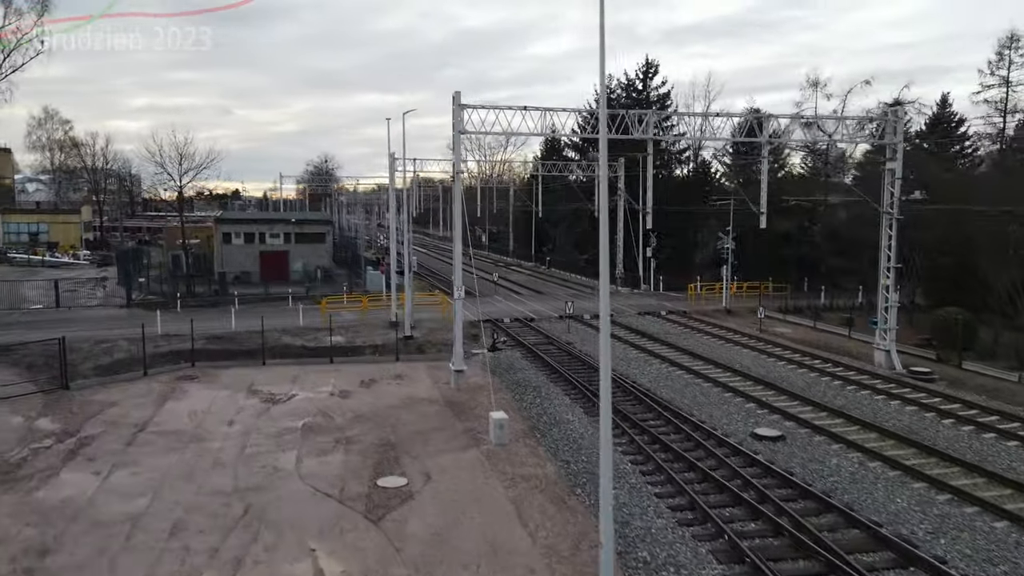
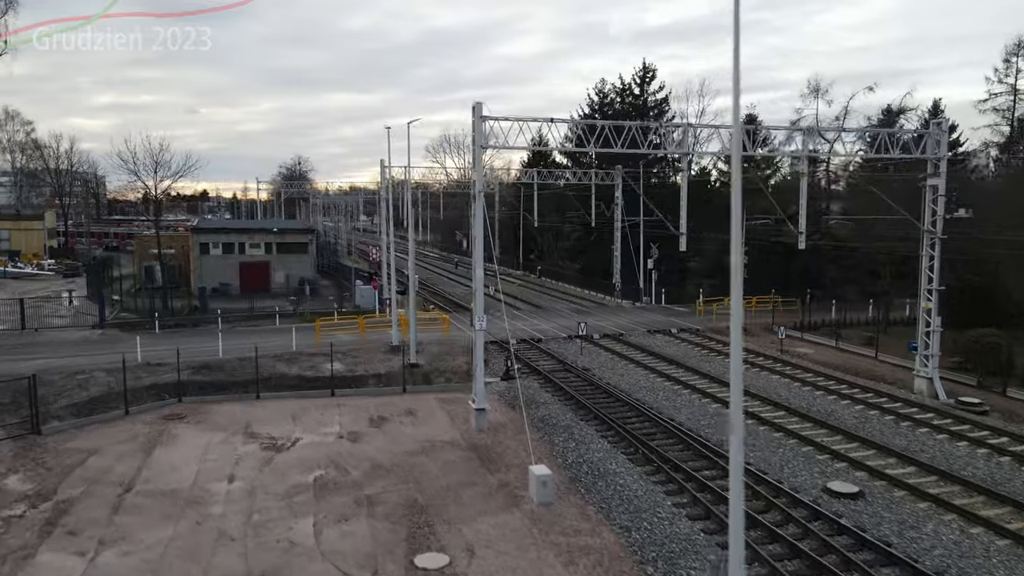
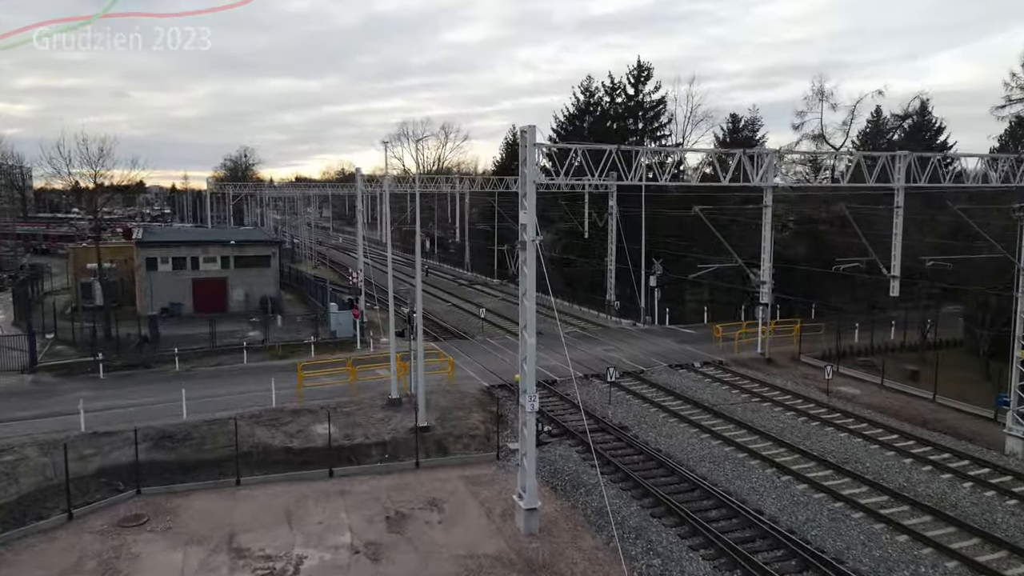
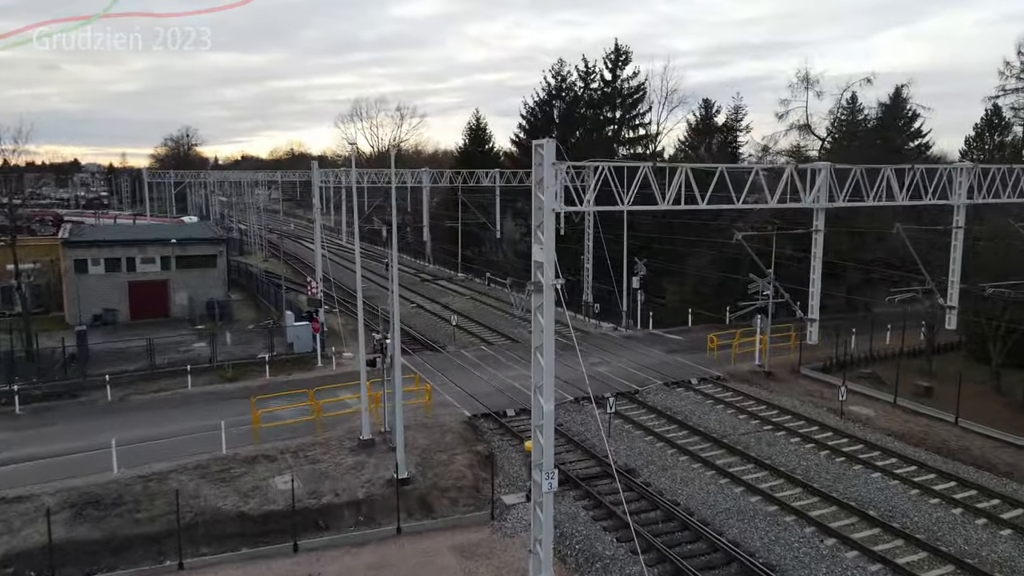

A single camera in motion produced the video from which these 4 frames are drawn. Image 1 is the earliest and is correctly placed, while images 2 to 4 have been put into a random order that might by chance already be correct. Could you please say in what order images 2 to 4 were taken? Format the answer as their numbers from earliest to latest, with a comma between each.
2, 3, 4
